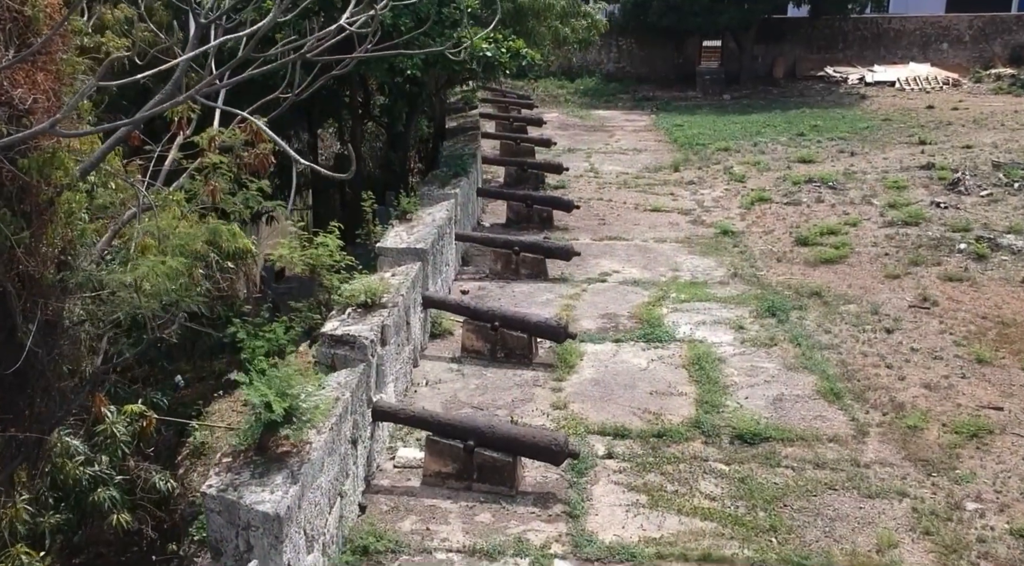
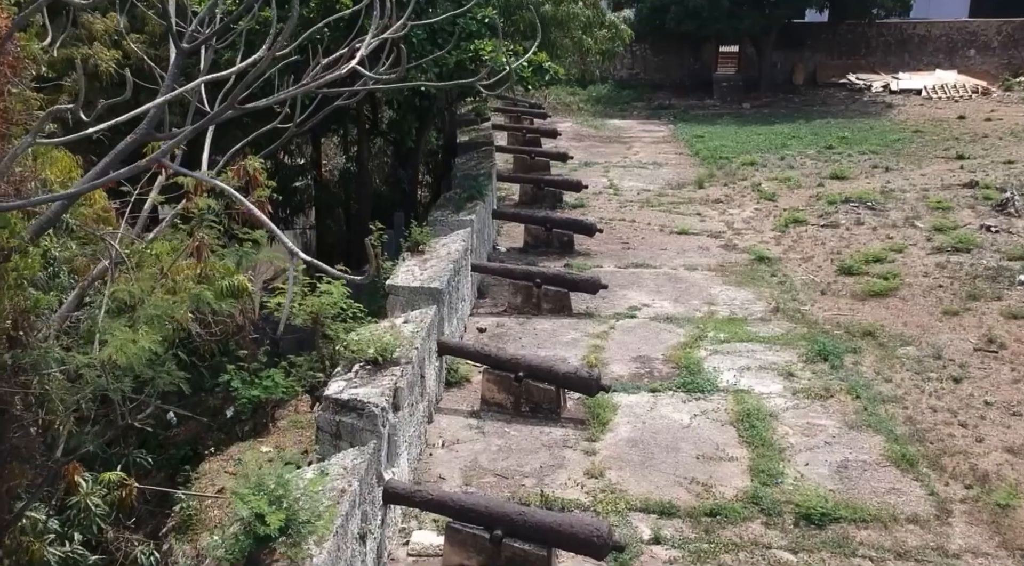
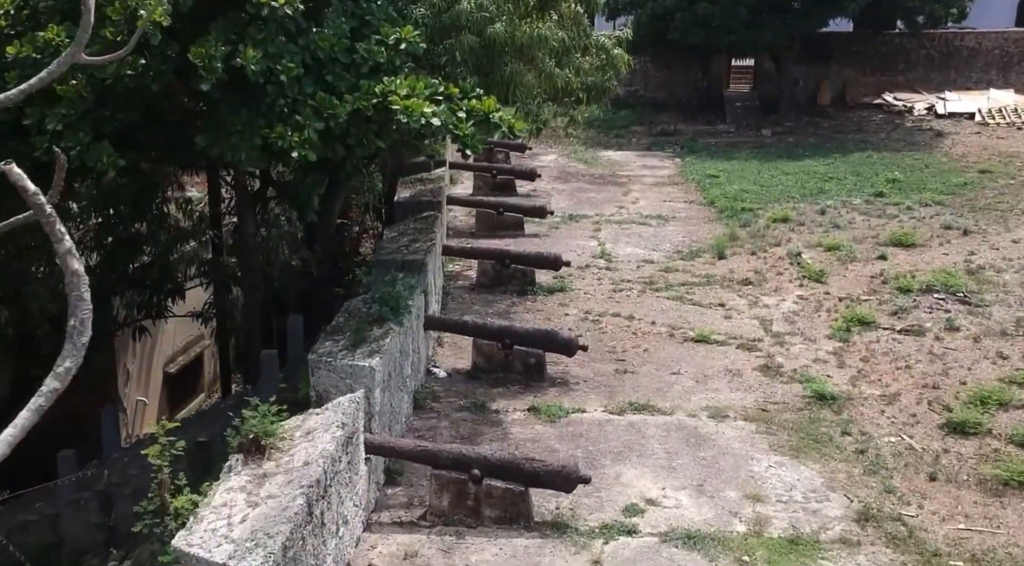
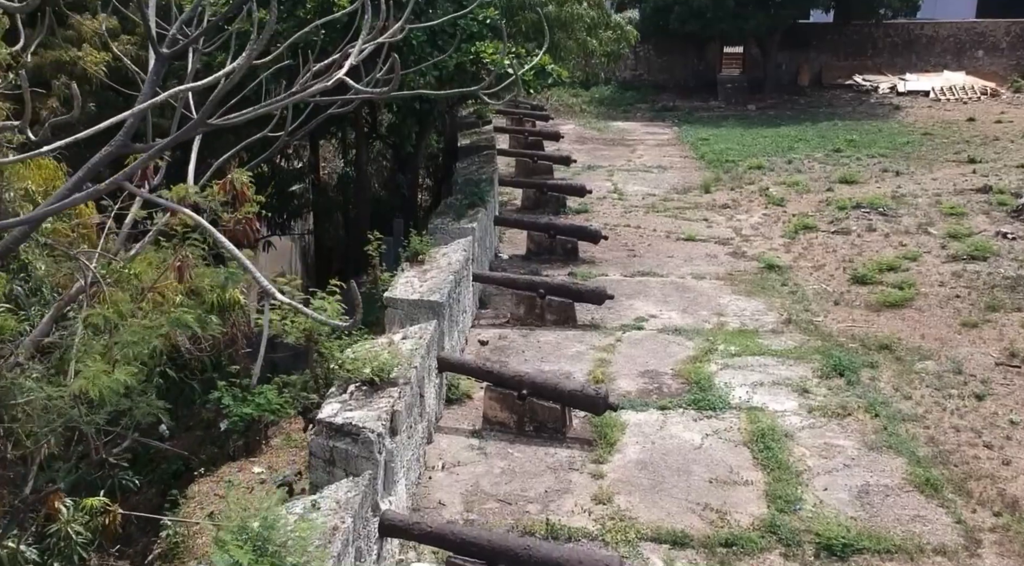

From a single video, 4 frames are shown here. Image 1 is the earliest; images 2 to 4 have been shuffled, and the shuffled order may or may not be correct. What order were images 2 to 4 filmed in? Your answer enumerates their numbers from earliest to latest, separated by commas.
2, 4, 3
